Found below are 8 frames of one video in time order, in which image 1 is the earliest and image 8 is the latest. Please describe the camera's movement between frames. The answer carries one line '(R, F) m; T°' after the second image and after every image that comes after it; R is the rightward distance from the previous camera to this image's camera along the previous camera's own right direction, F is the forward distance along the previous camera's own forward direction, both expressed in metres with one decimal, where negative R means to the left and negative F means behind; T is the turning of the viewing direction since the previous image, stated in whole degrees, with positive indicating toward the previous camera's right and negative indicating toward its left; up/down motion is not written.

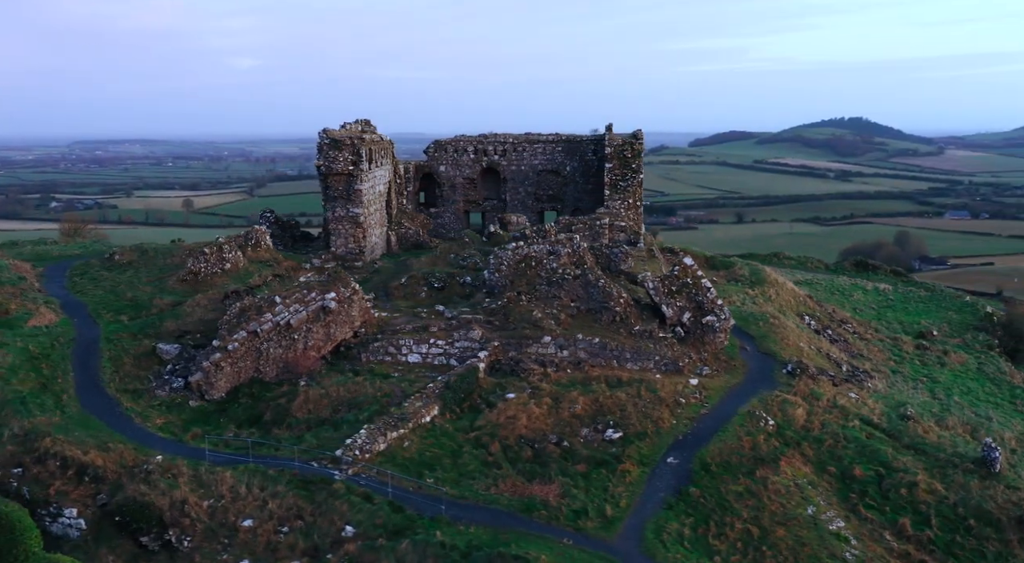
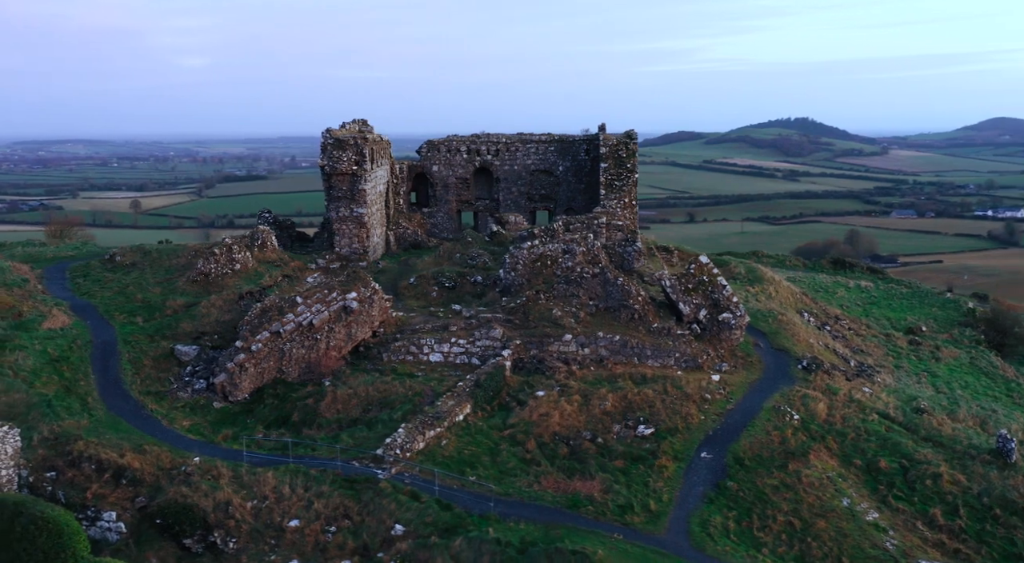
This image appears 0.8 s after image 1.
(-1.1, 0.0) m; +2°
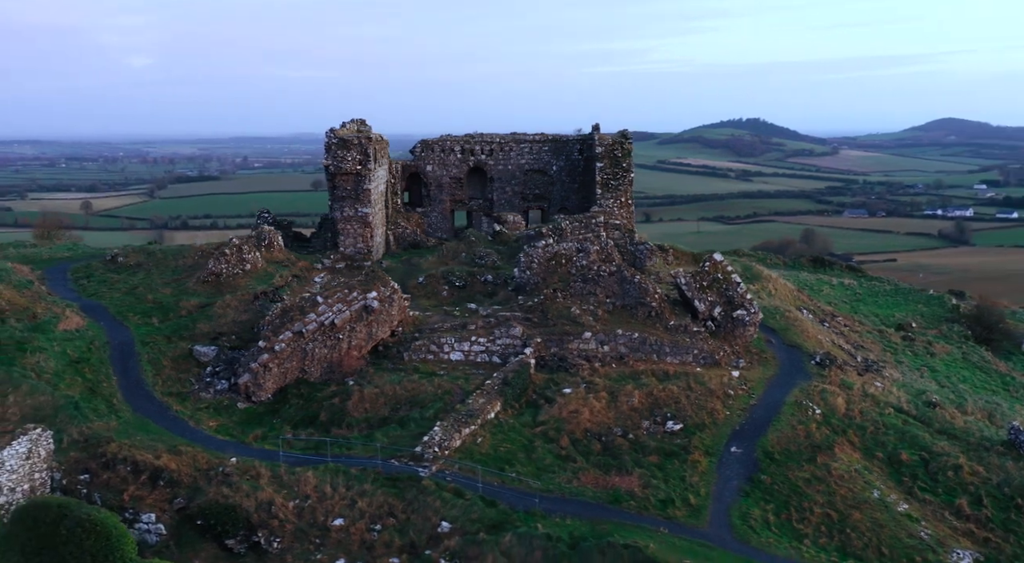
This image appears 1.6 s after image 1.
(-1.0, -0.1) m; +2°
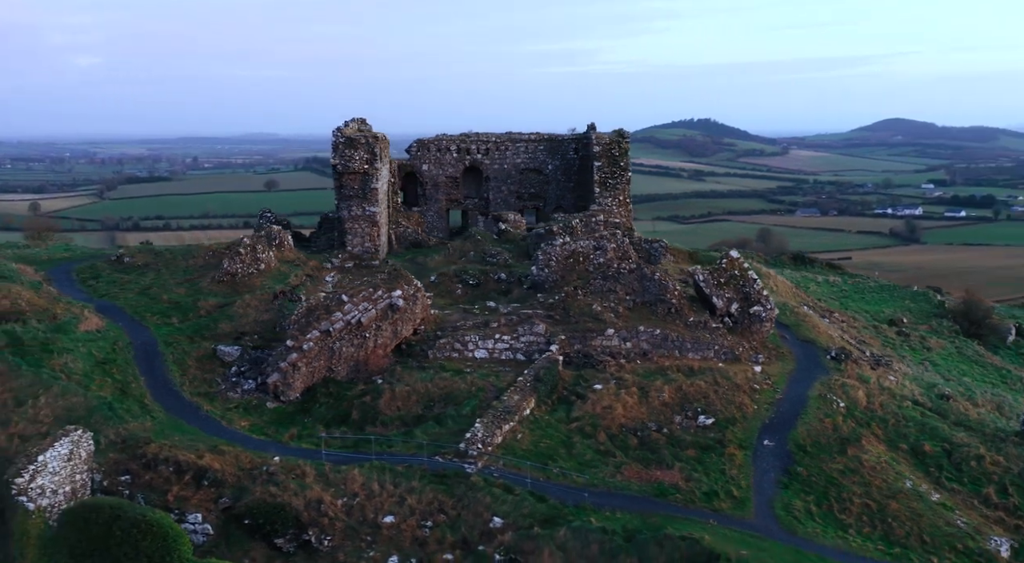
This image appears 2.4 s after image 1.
(-1.1, -0.1) m; +2°
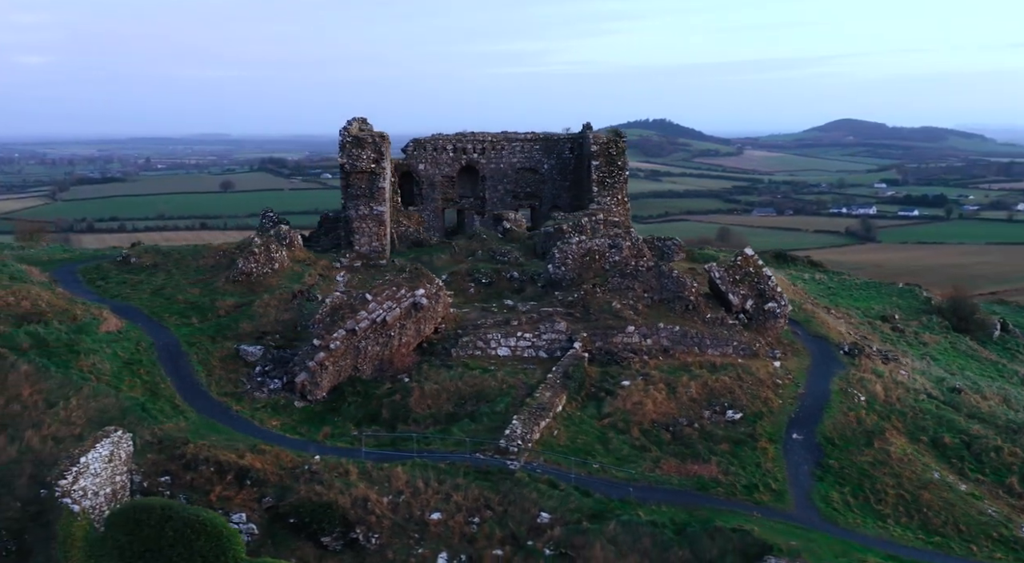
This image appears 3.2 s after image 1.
(-1.0, -0.1) m; +2°
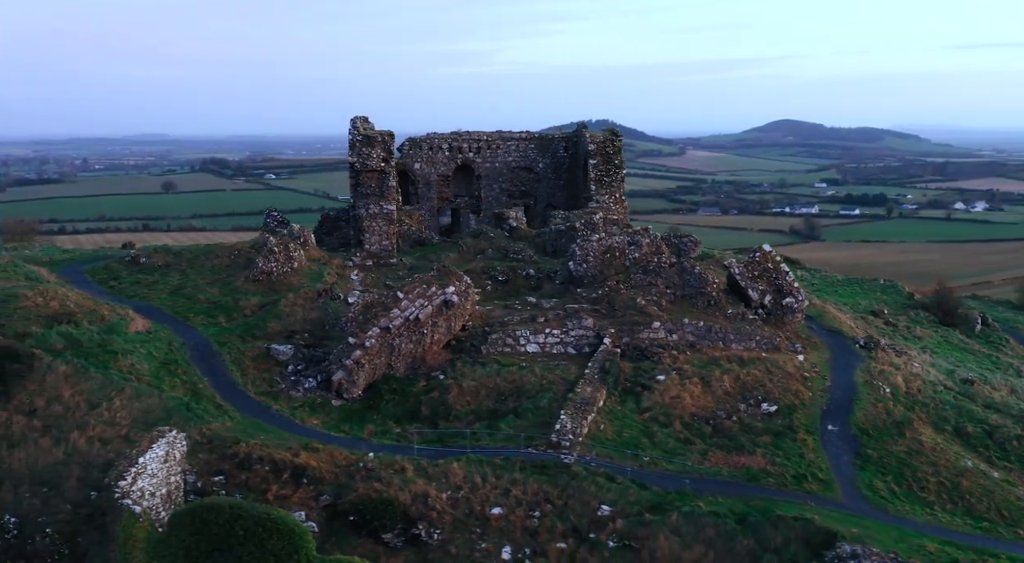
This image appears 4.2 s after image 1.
(-1.3, -0.1) m; +2°
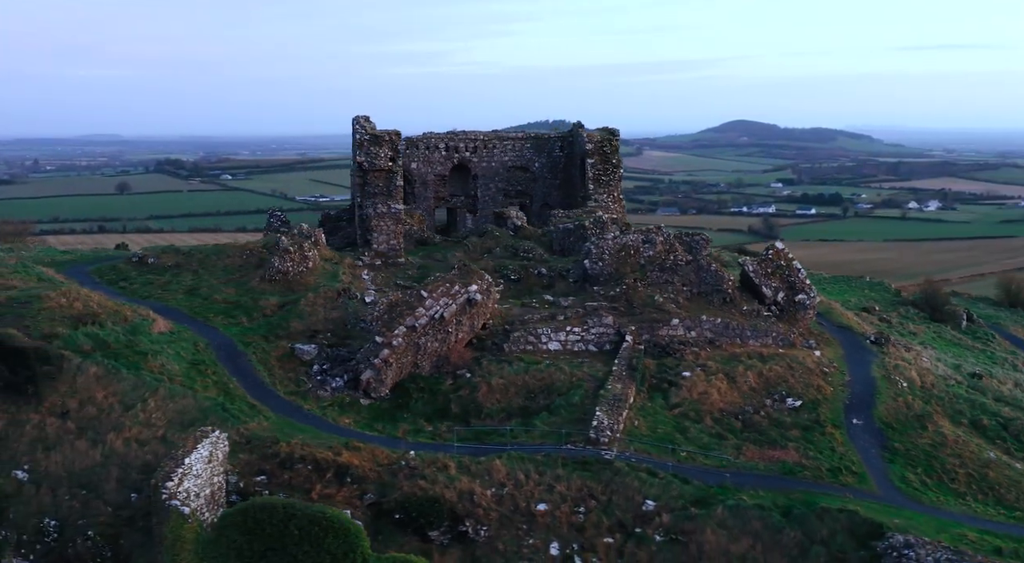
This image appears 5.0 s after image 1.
(-1.0, -0.1) m; +2°
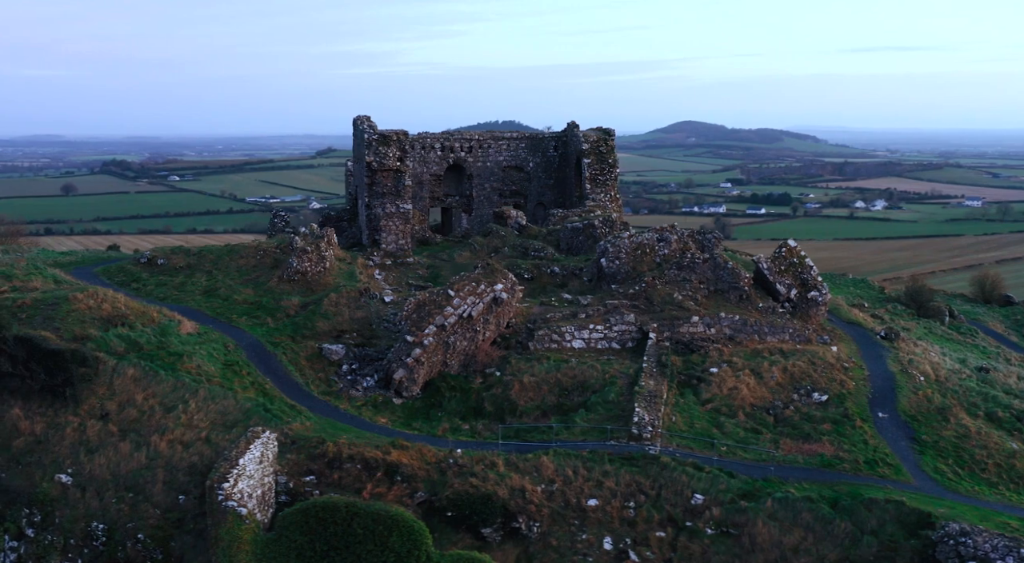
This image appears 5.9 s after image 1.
(-1.2, -0.1) m; +2°
